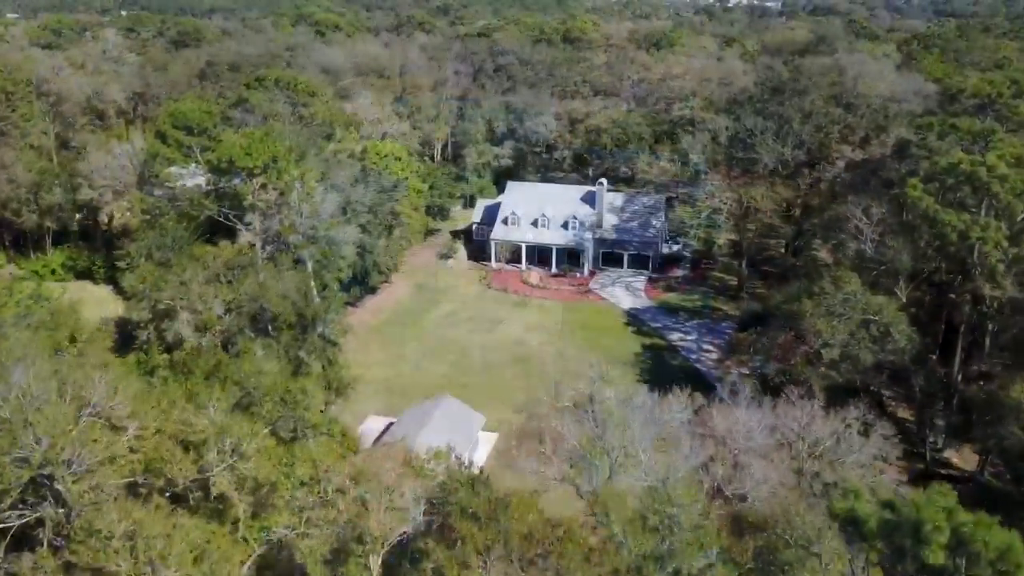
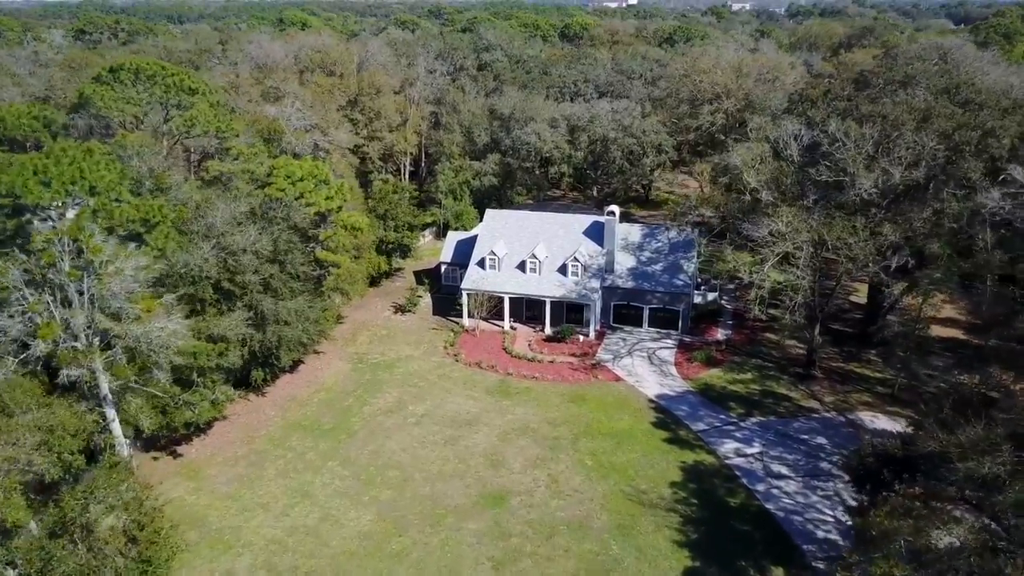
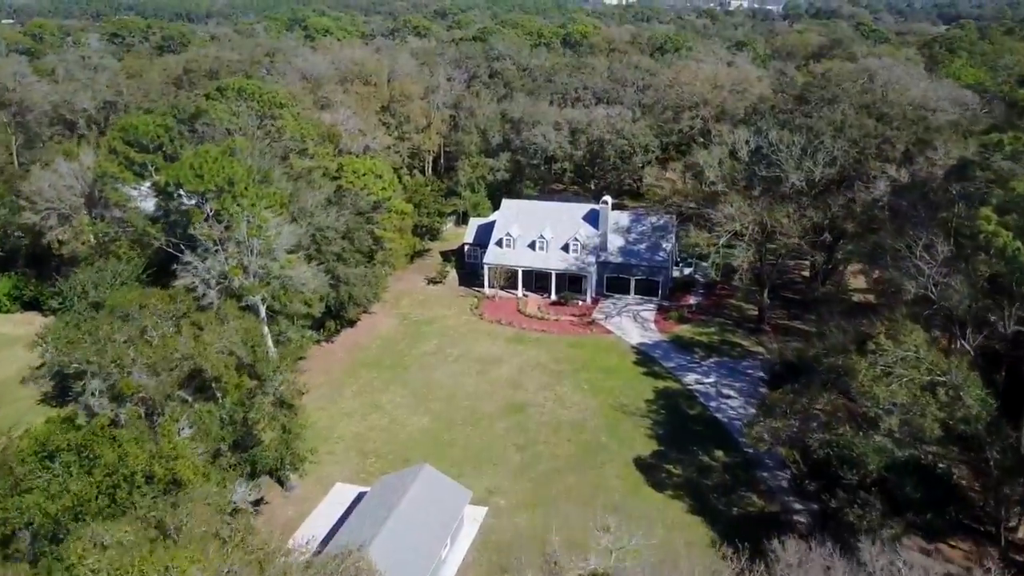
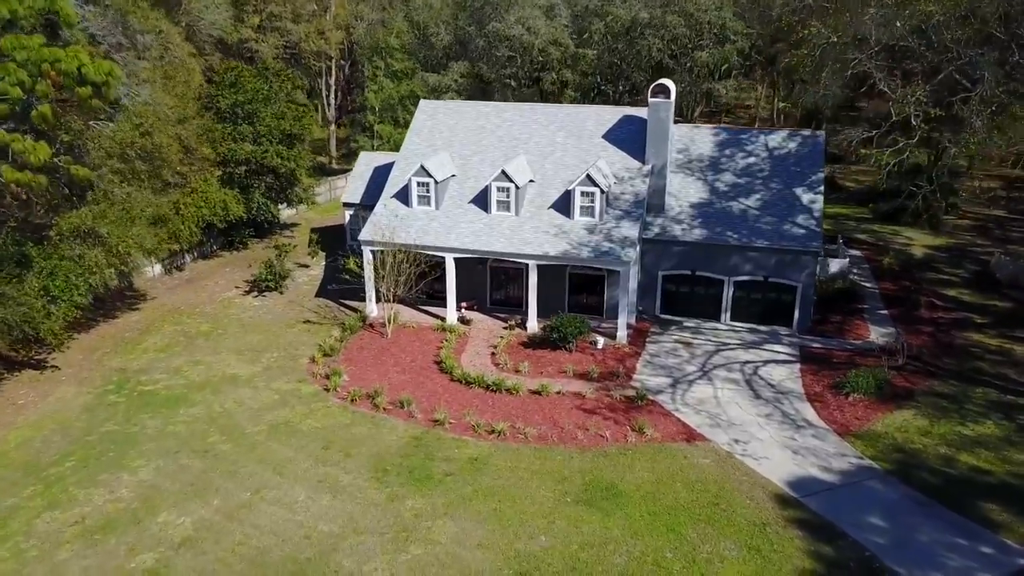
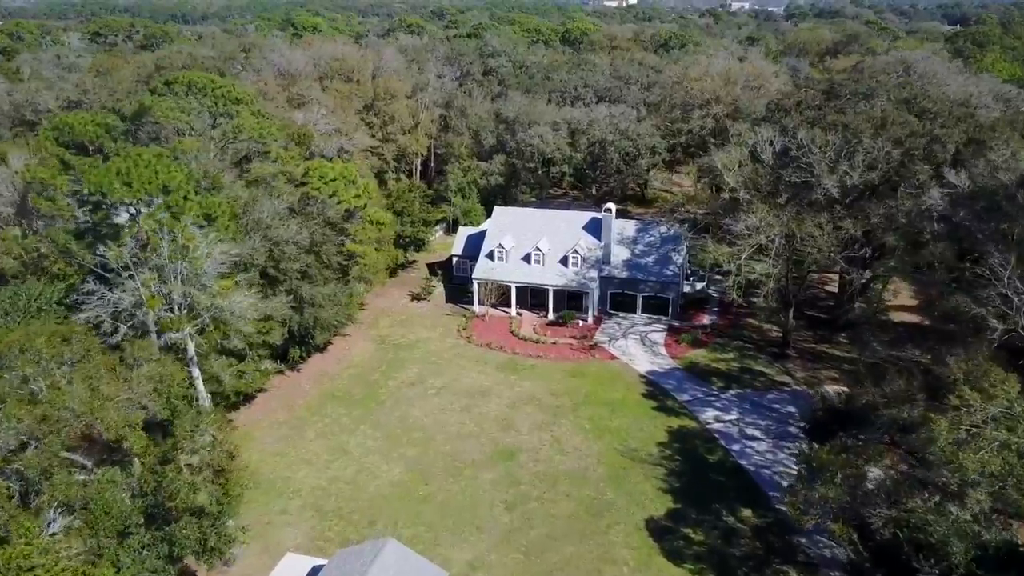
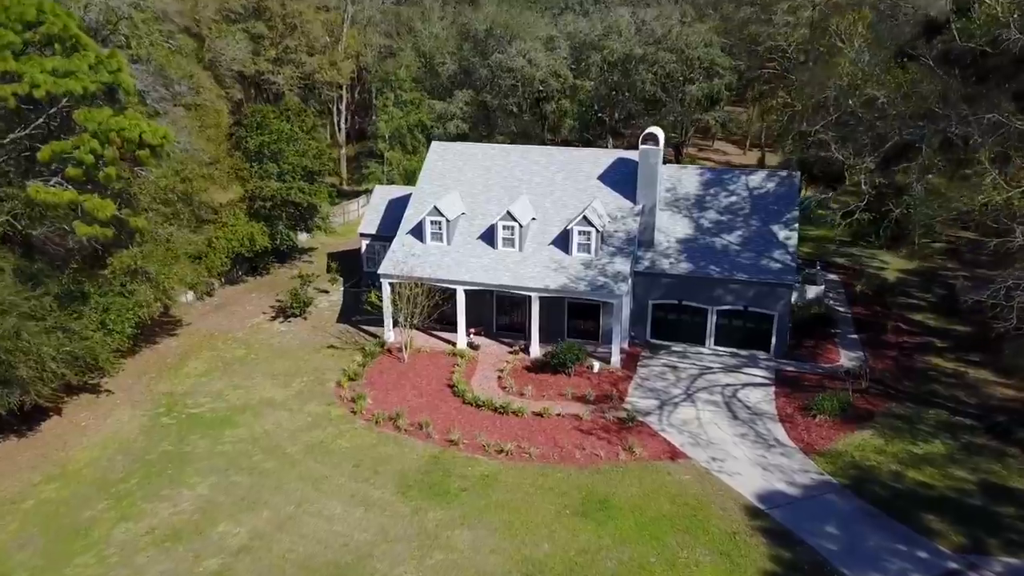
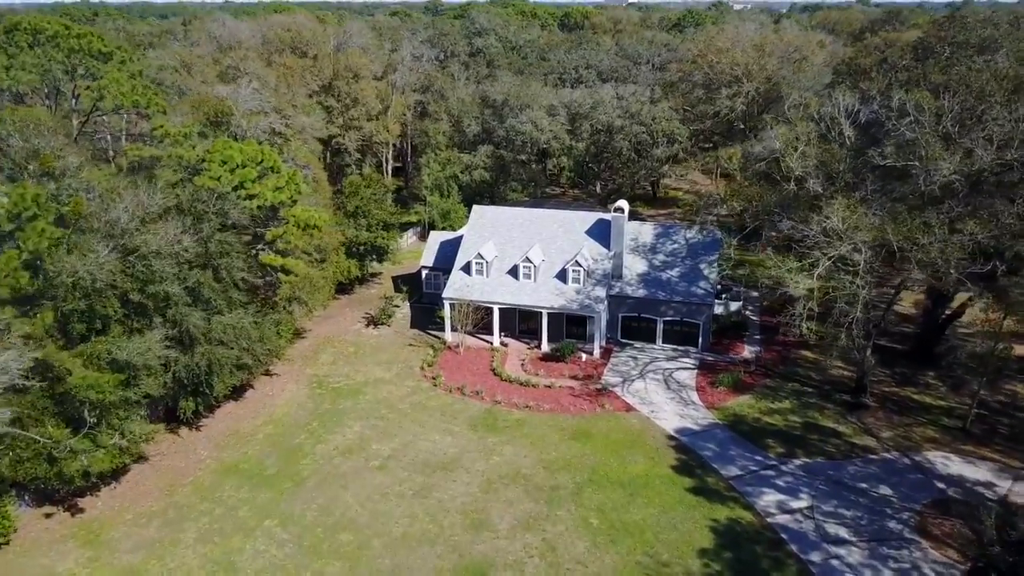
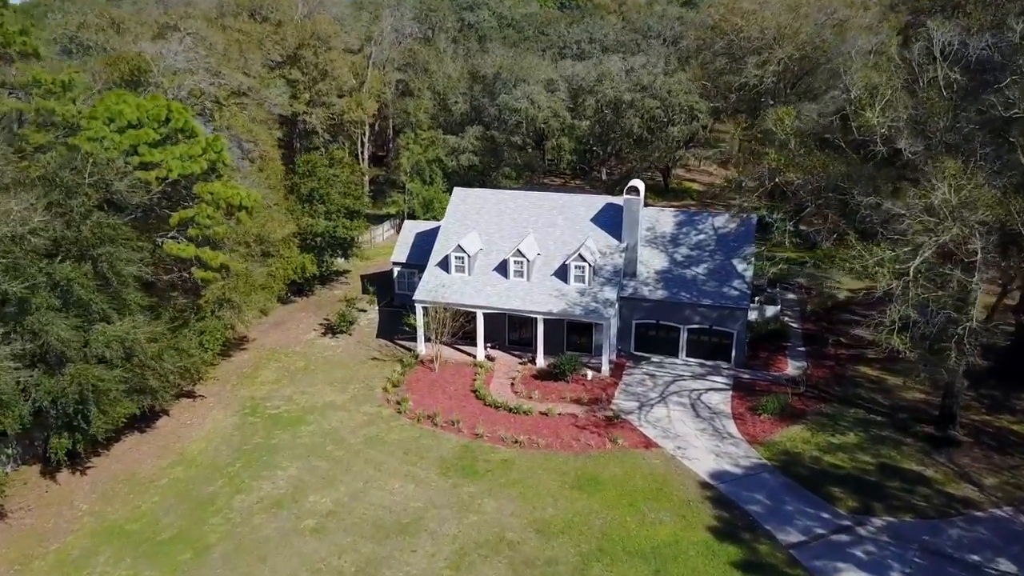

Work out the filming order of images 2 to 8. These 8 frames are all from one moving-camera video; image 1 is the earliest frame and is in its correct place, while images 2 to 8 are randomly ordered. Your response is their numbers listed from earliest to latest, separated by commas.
3, 5, 2, 7, 8, 6, 4
